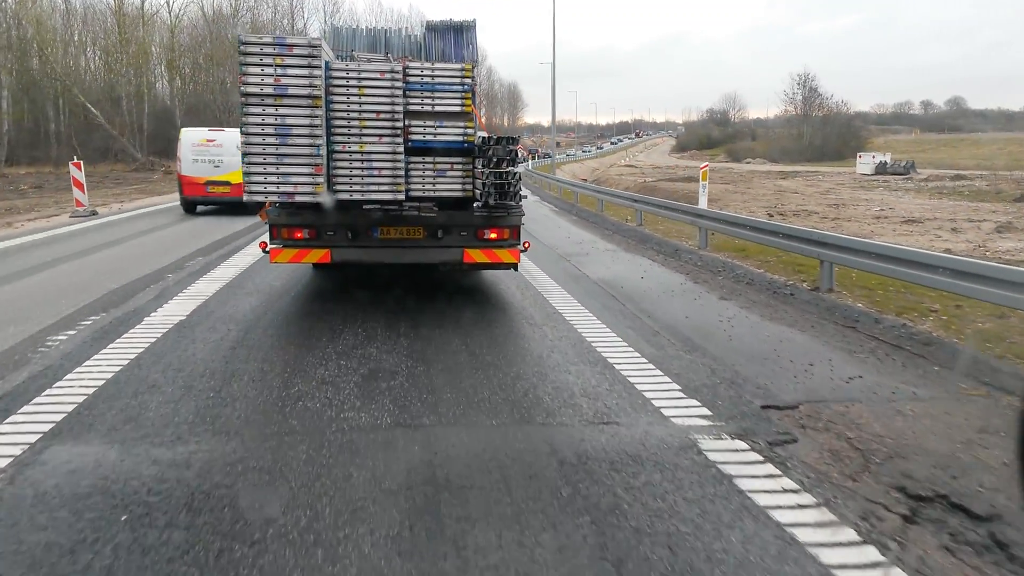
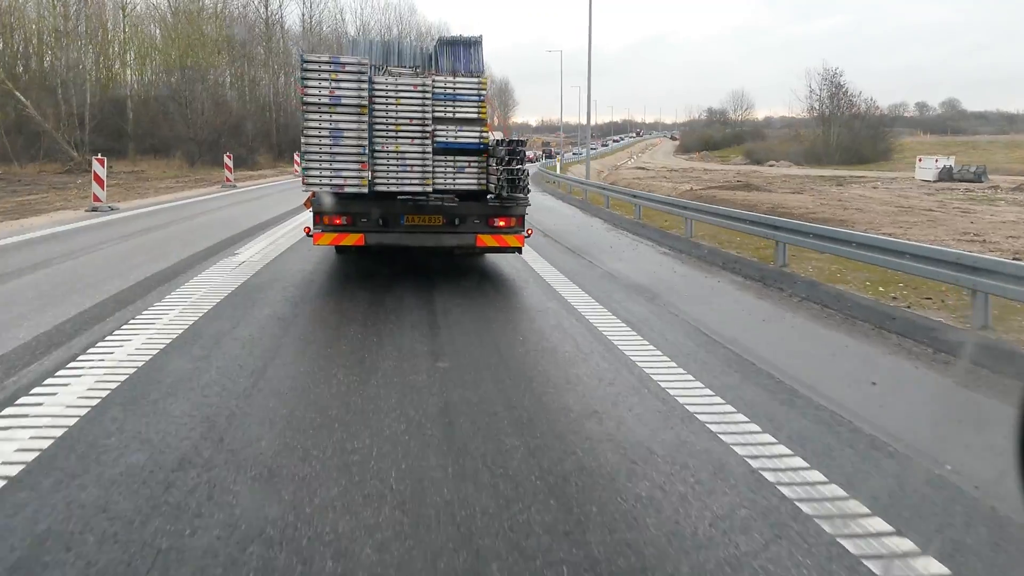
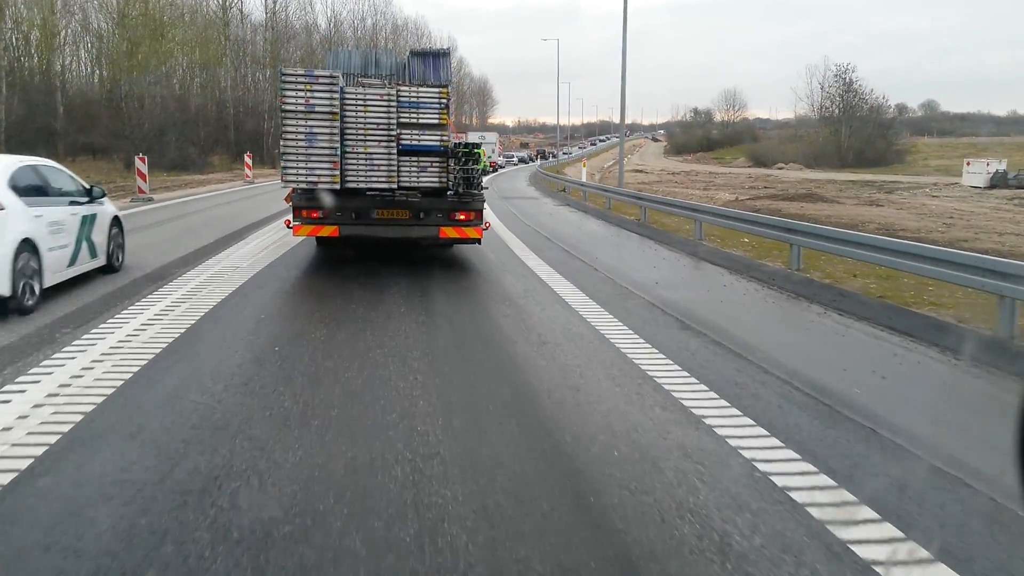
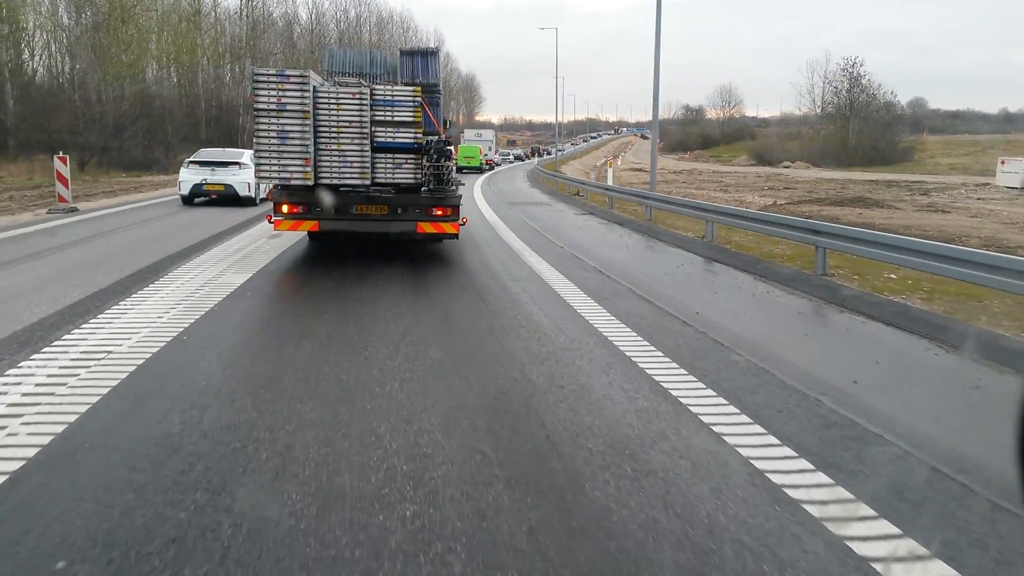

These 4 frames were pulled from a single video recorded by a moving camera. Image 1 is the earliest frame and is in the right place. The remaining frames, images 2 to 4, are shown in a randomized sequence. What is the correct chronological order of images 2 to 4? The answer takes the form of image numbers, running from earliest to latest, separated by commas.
2, 3, 4
